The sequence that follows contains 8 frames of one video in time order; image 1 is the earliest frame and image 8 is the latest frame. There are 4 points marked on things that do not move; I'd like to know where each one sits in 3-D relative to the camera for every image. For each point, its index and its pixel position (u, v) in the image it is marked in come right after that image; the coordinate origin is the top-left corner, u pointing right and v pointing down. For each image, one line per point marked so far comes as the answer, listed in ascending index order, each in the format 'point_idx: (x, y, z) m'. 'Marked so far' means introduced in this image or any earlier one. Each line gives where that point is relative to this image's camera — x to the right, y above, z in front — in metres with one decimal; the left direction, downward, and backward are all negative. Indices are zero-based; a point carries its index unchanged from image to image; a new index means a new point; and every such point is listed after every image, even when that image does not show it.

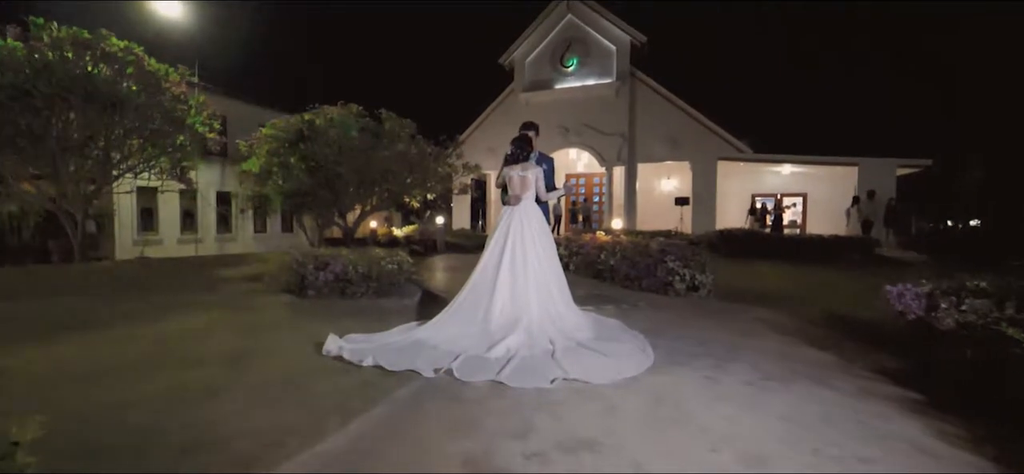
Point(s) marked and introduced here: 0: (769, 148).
0: (+6.9, +2.4, +18.6) m
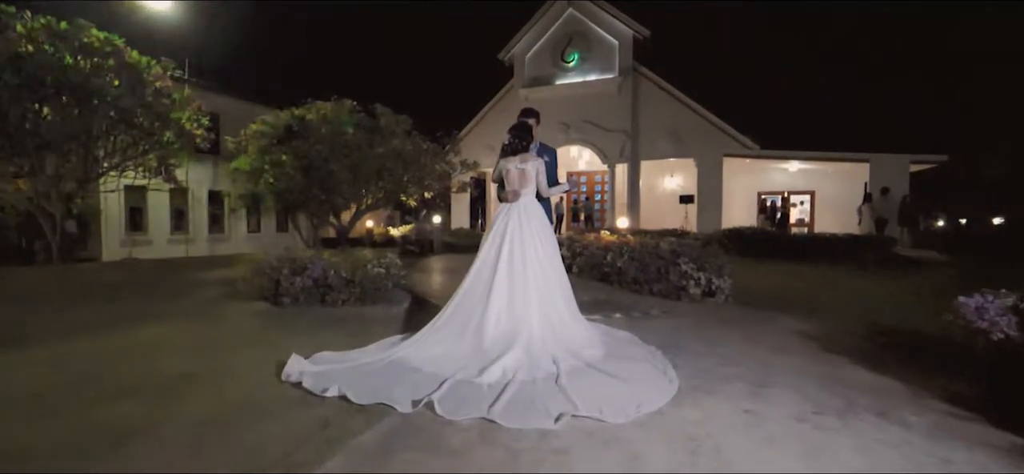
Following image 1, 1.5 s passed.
0: (+6.9, +2.4, +17.8) m
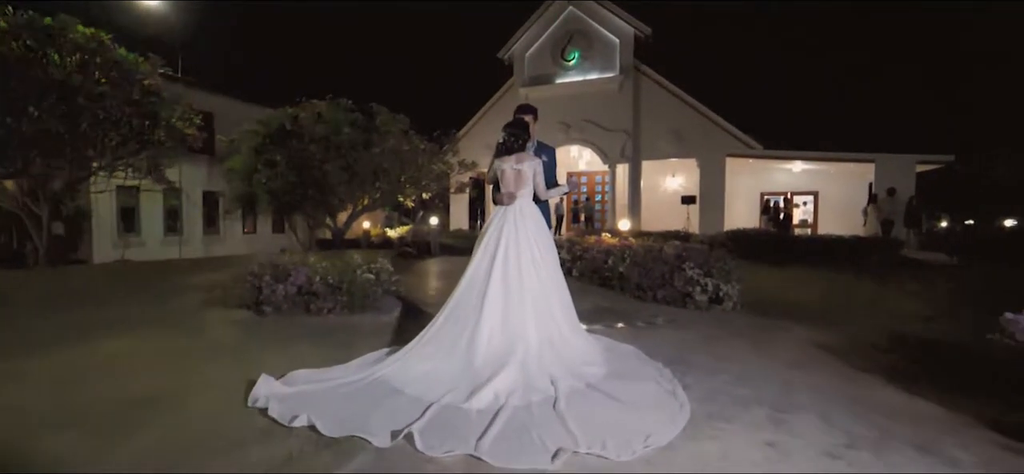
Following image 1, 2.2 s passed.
0: (+6.9, +2.3, +17.4) m
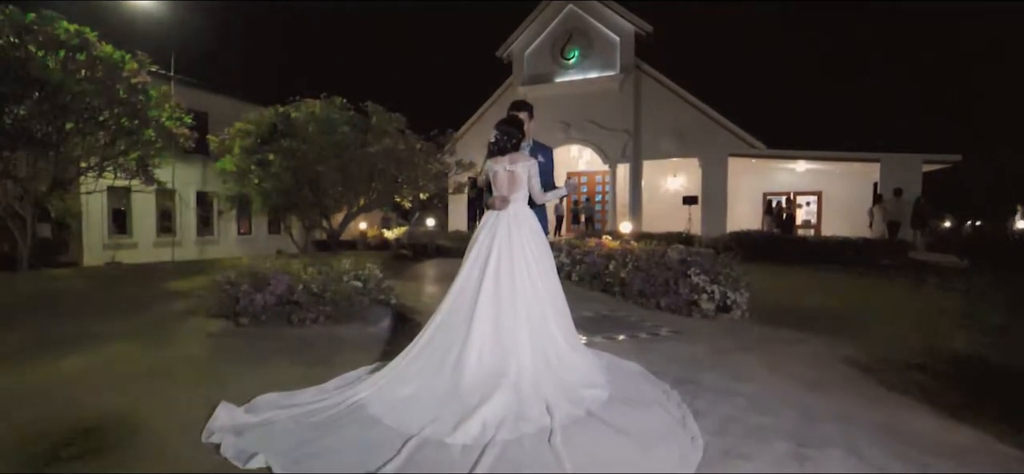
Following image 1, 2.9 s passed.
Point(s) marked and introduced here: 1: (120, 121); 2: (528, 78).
0: (+6.8, +2.3, +17.0) m
1: (-8.1, +2.4, +14.4) m
2: (+0.4, +4.4, +18.9) m
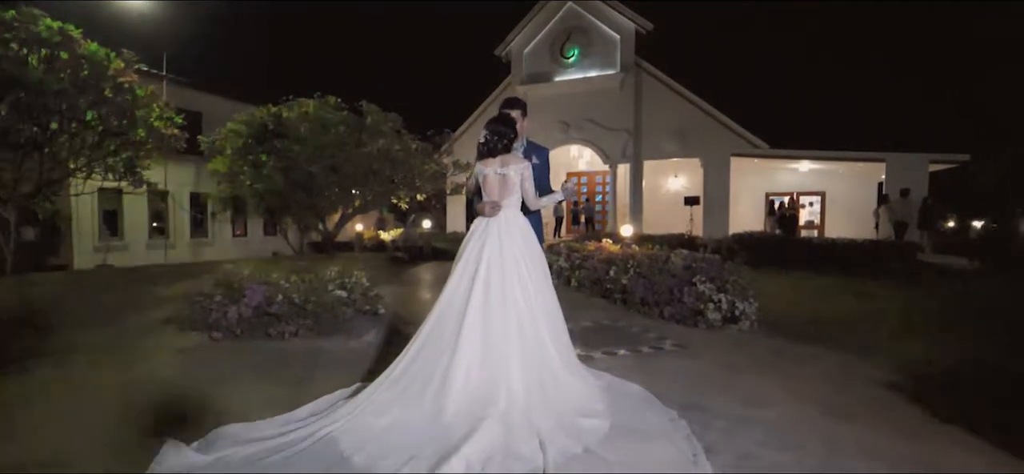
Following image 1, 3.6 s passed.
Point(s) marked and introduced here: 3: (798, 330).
0: (+6.8, +2.3, +16.5) m
1: (-8.1, +2.4, +14.0) m
2: (+0.4, +4.3, +18.5) m
3: (+3.1, -1.0, +7.3) m
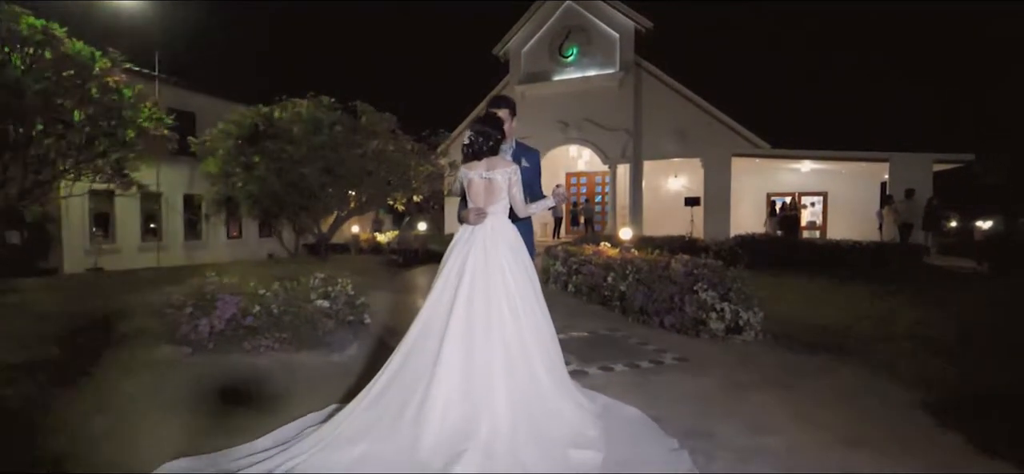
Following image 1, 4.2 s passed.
0: (+6.7, +2.2, +16.2) m
1: (-8.2, +2.3, +13.6) m
2: (+0.3, +4.2, +18.1) m
3: (+3.0, -1.0, +7.0) m
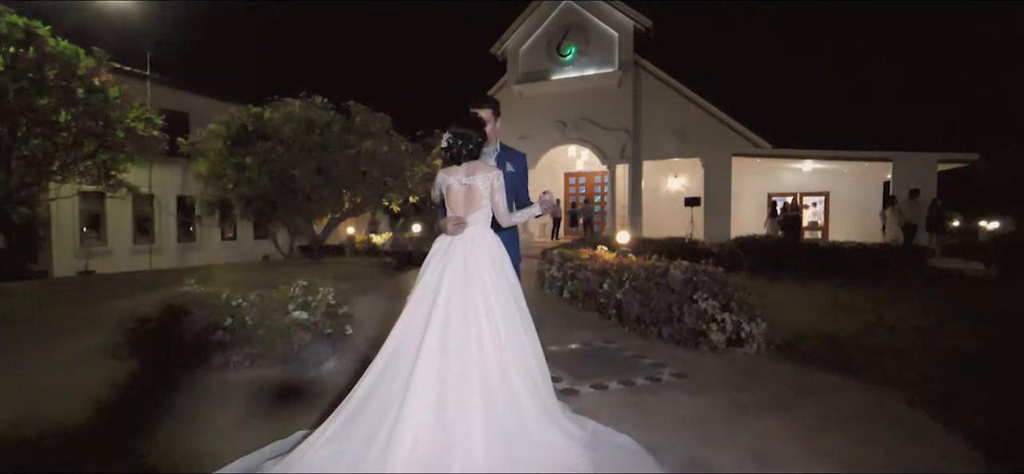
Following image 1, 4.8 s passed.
0: (+6.6, +2.2, +15.8) m
1: (-8.3, +2.2, +13.3) m
2: (+0.2, +4.2, +17.7) m
3: (+2.9, -1.1, +6.6) m
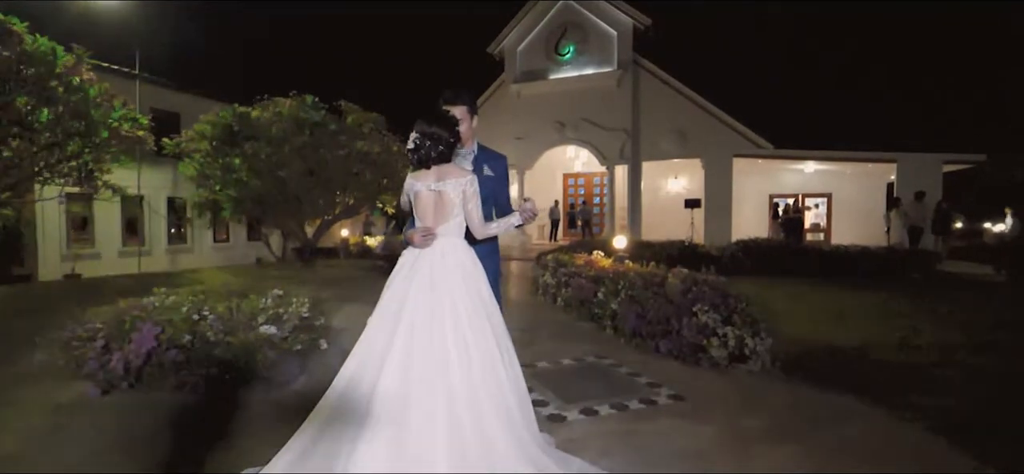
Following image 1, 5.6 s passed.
0: (+6.5, +2.1, +15.4) m
1: (-8.4, +2.1, +12.9) m
2: (+0.1, +4.1, +17.3) m
3: (+2.8, -1.2, +6.2) m
